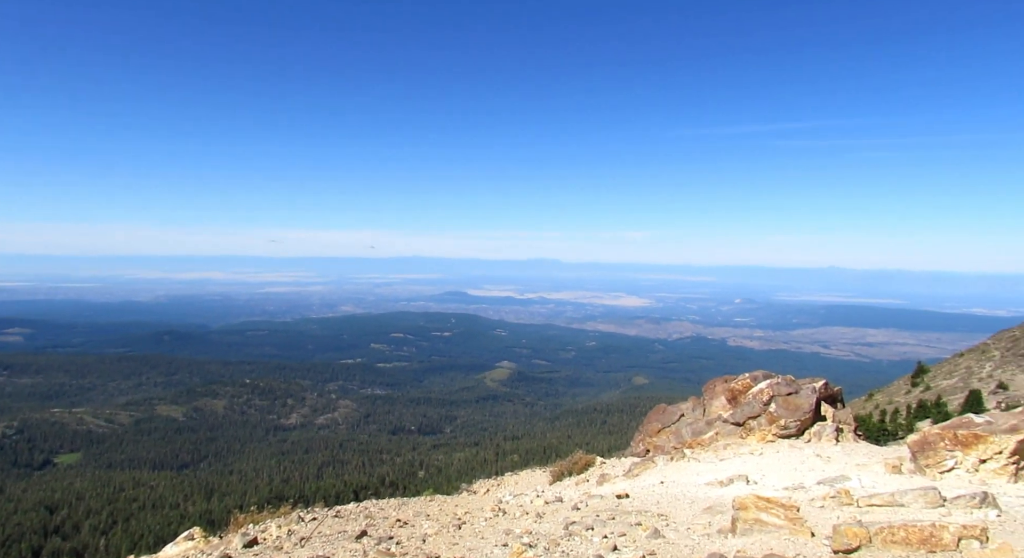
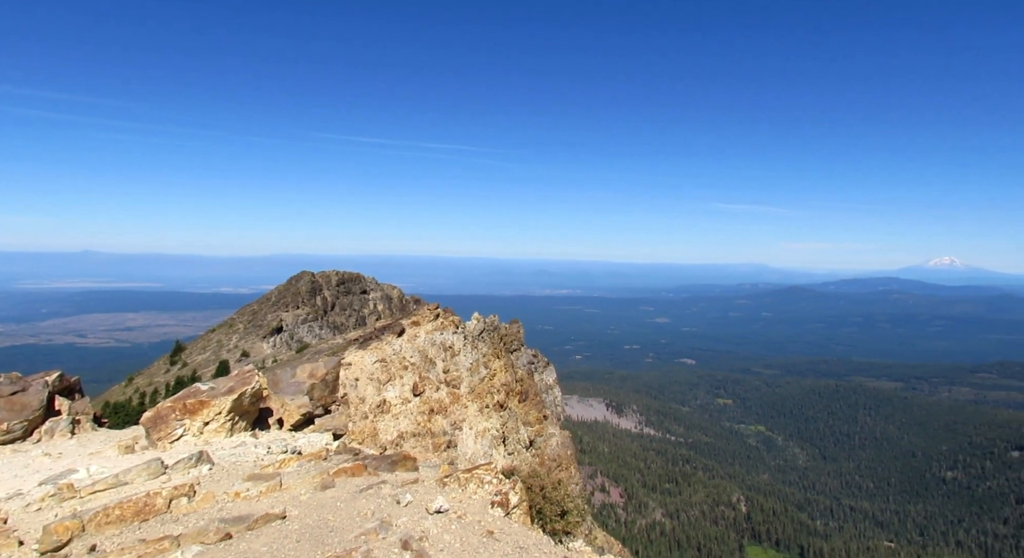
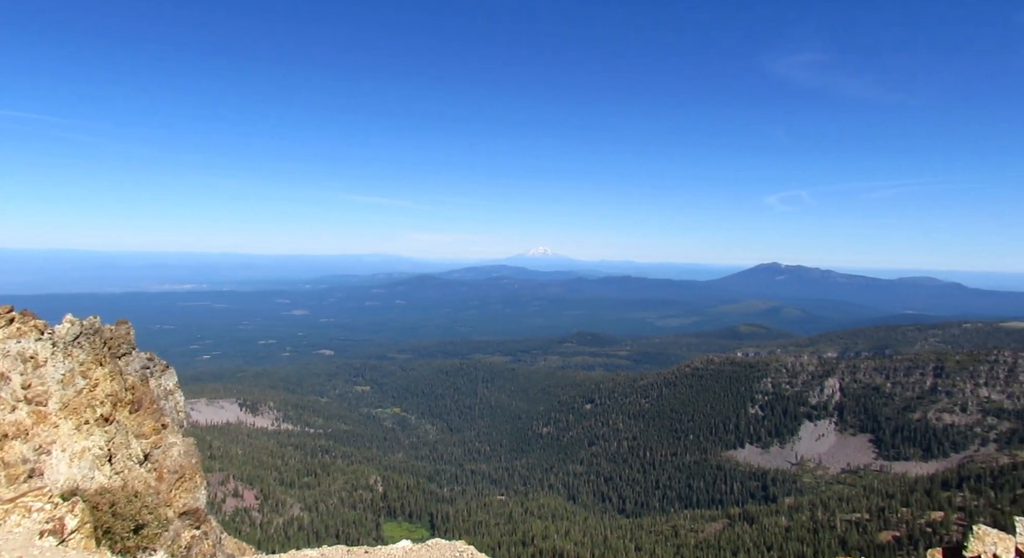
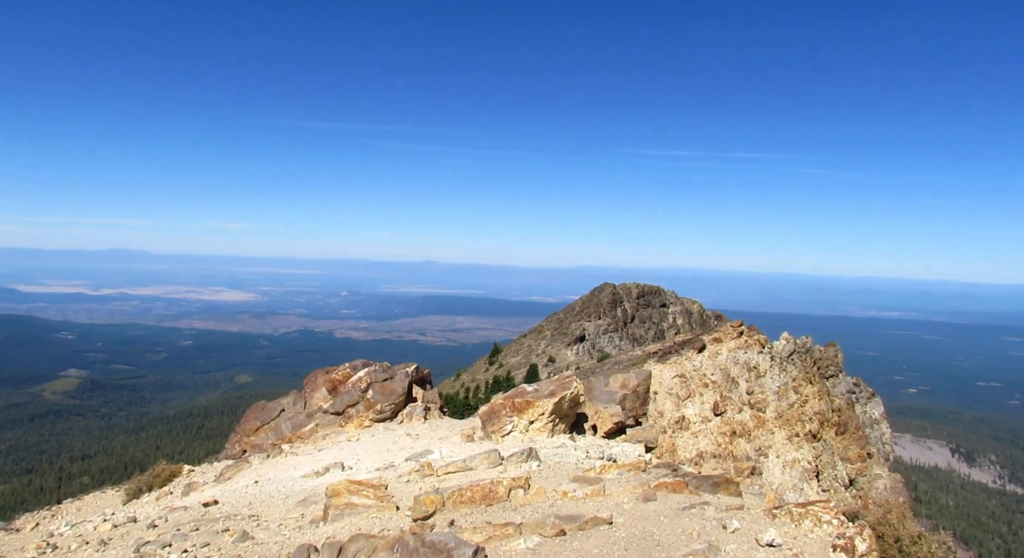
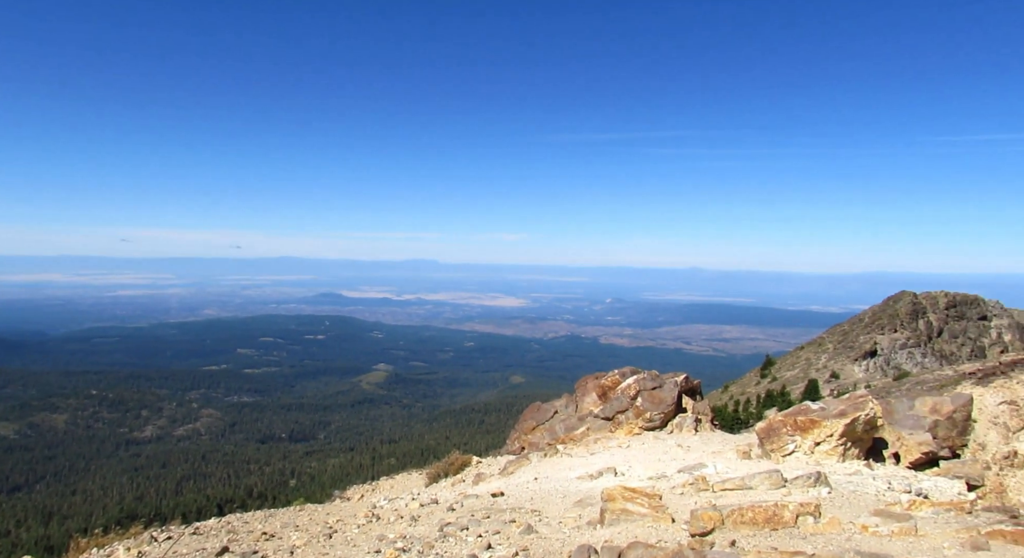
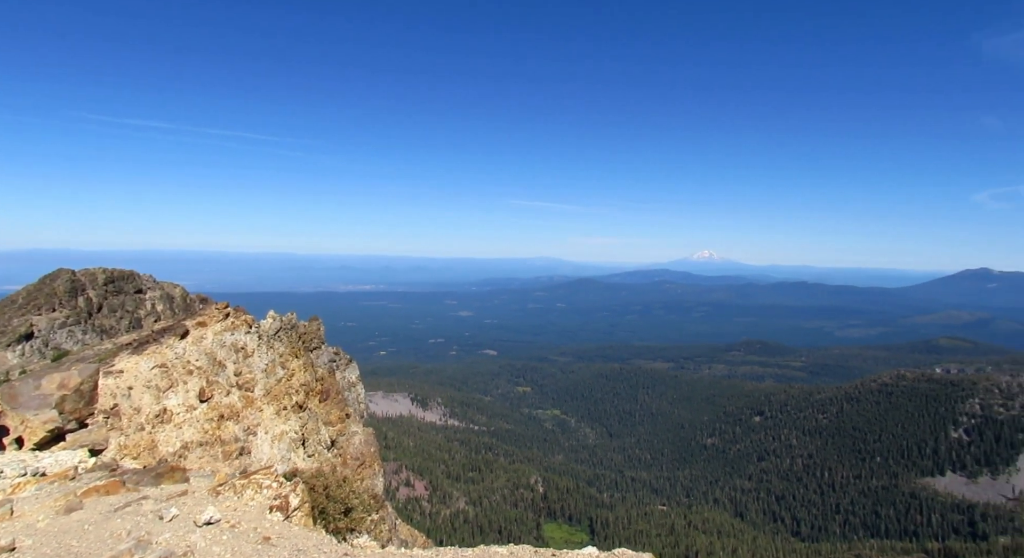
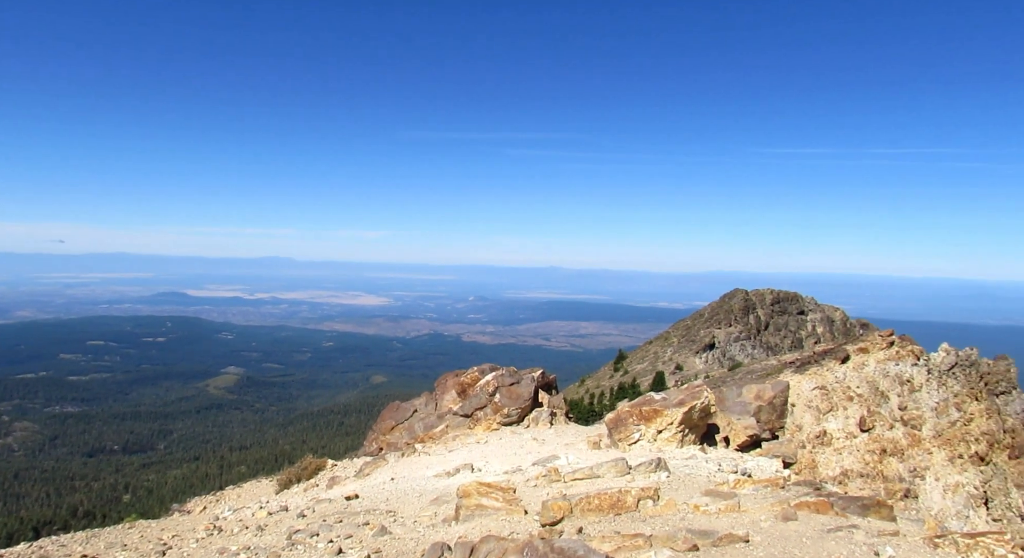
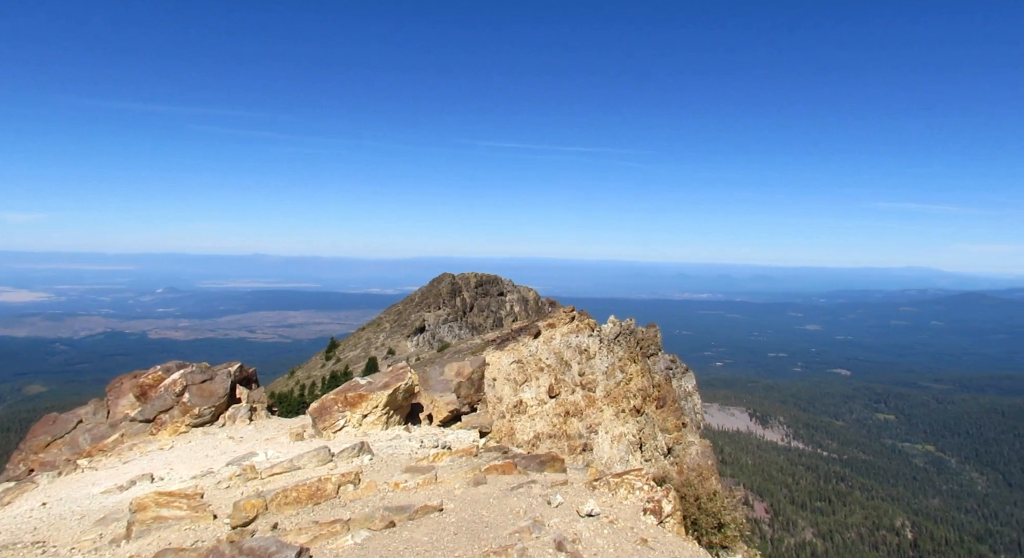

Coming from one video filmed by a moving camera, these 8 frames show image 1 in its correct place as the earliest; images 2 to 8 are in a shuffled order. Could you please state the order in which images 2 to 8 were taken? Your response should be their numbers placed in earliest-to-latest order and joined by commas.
5, 7, 4, 8, 2, 6, 3
